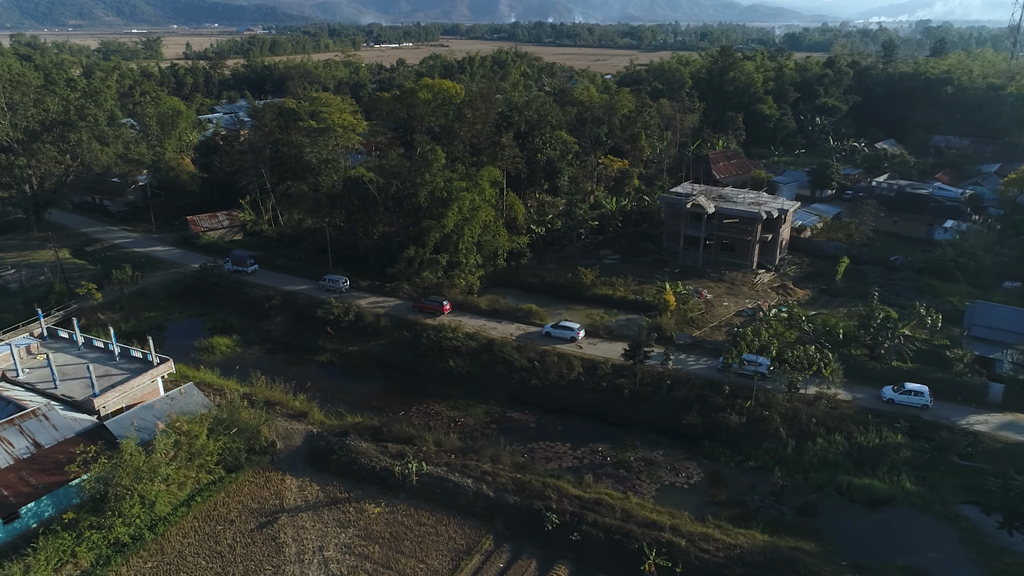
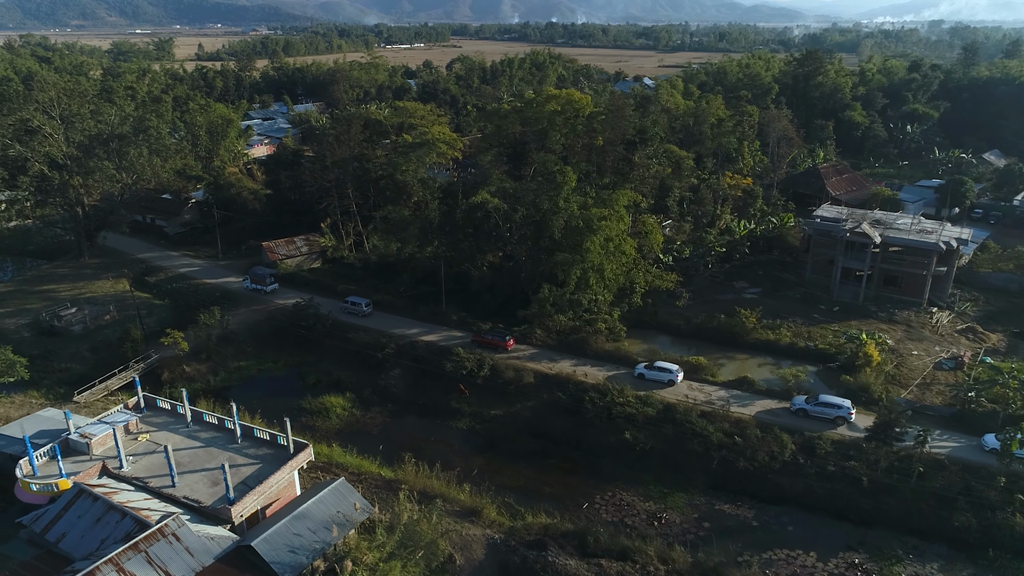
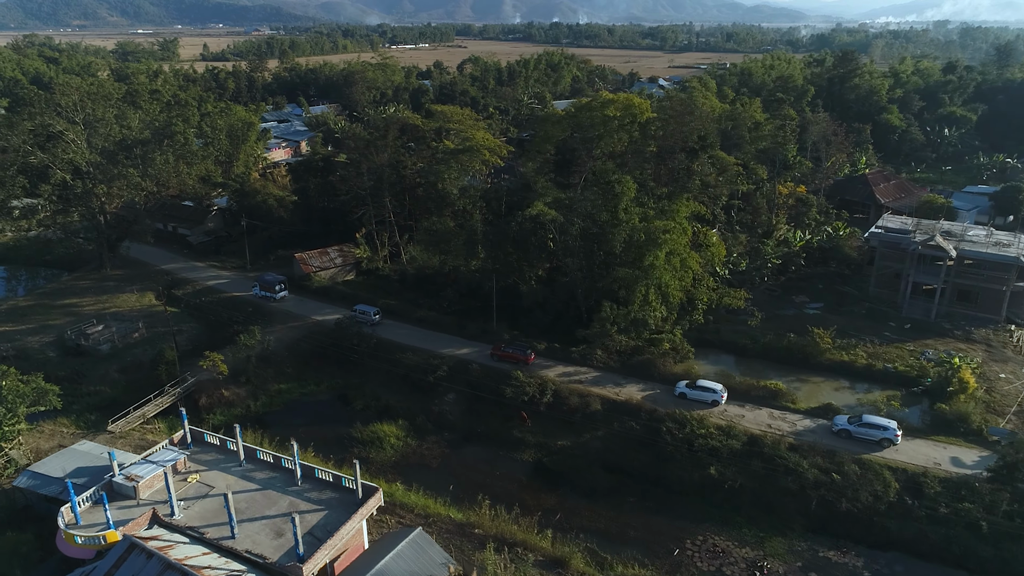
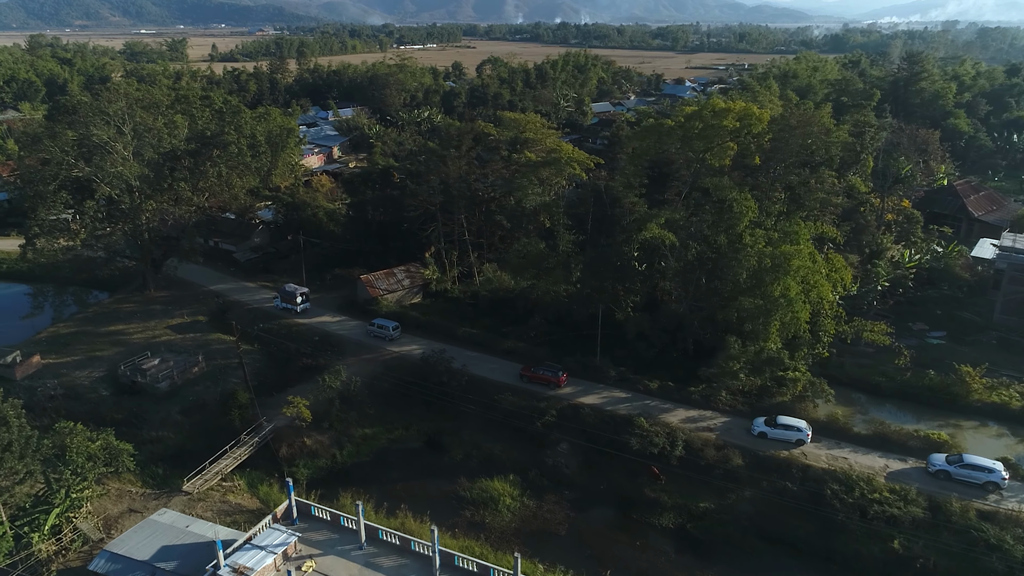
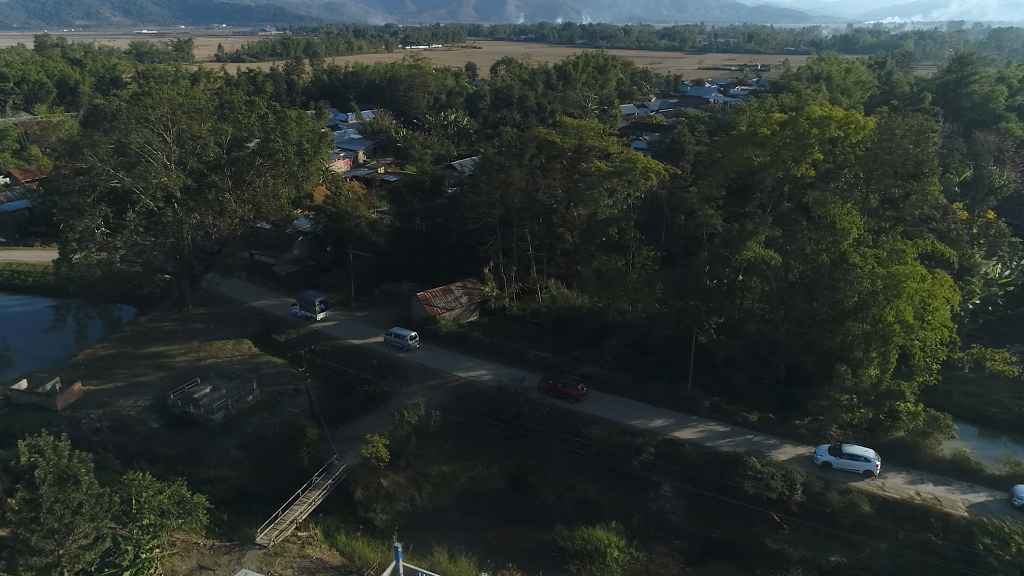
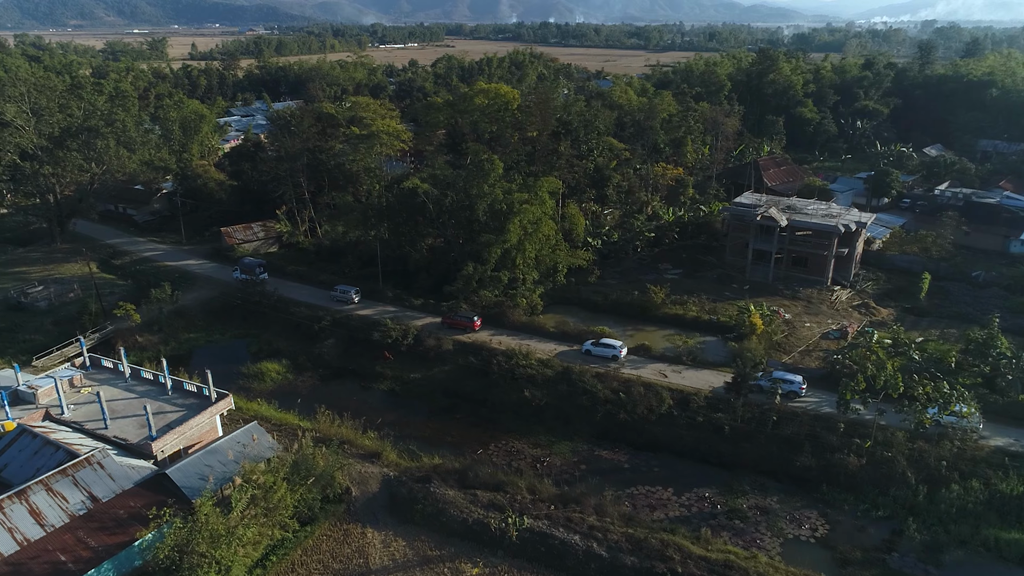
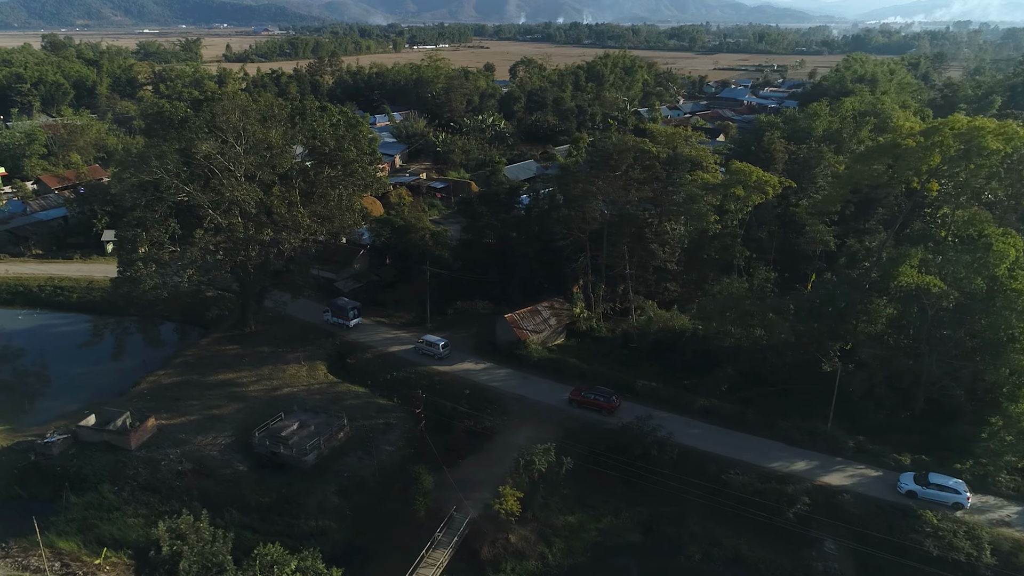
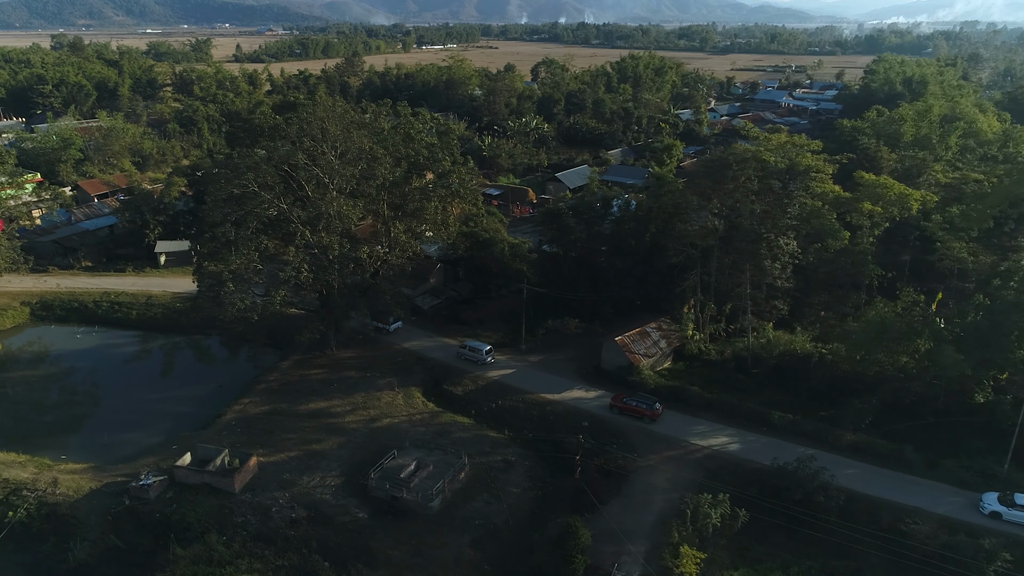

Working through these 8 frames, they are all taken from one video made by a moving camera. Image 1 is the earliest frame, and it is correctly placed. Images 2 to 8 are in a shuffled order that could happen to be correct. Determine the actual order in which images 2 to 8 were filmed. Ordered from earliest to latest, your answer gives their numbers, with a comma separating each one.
6, 2, 3, 4, 5, 7, 8
